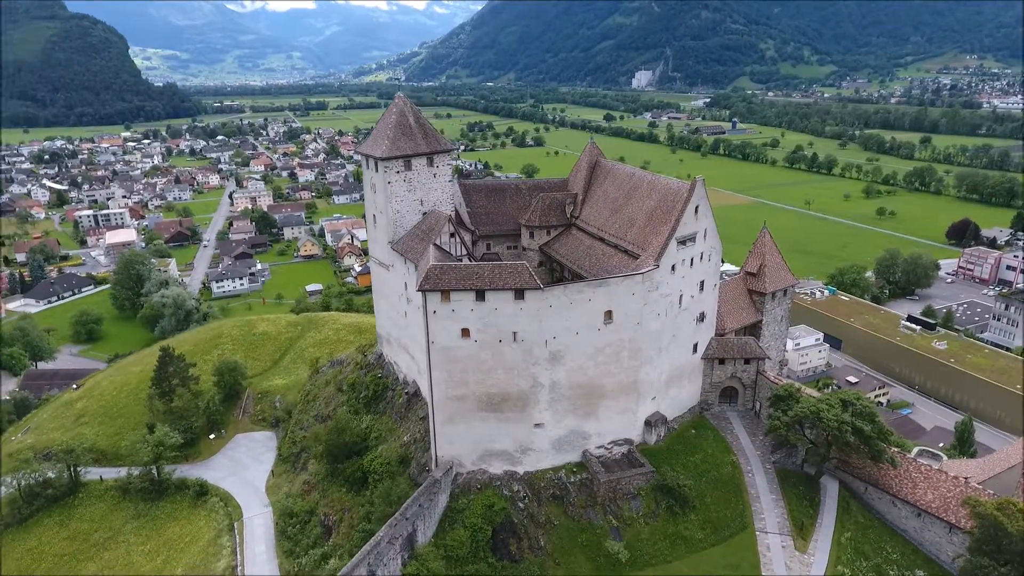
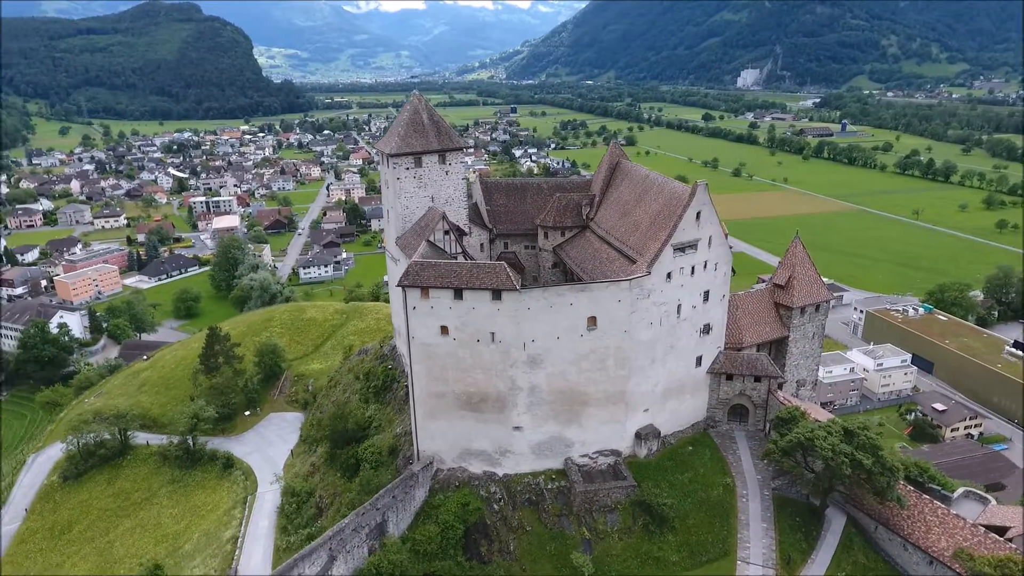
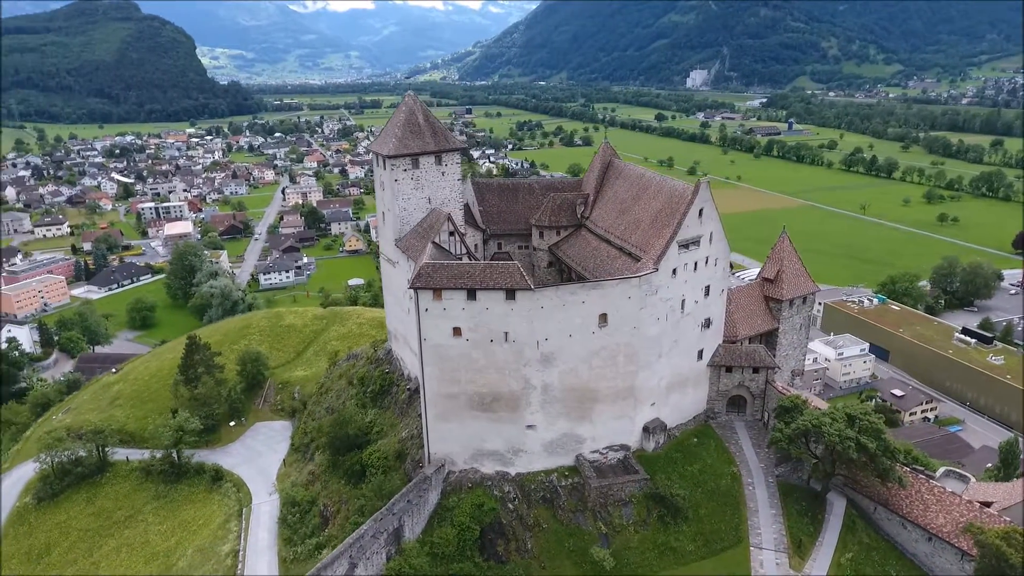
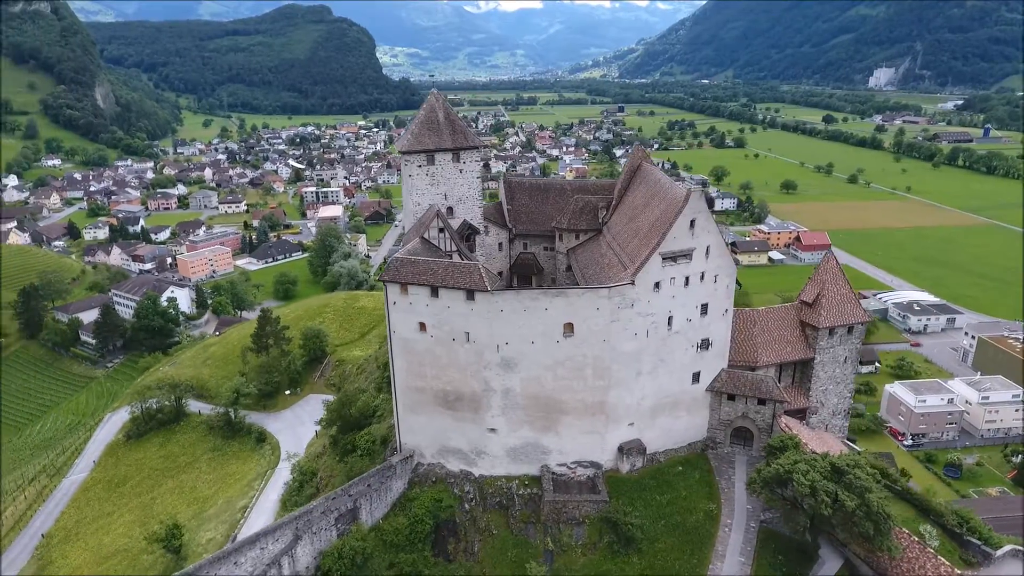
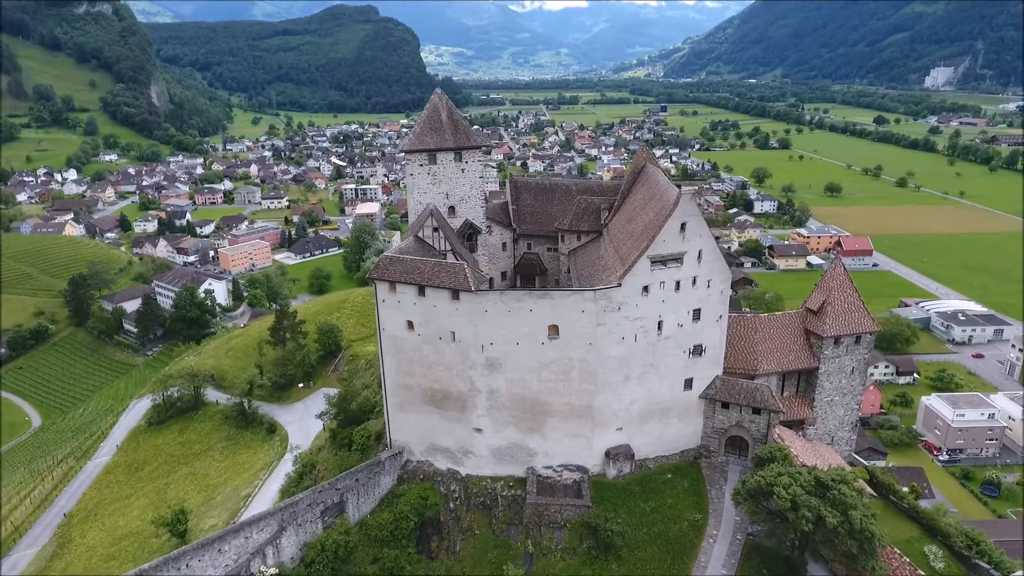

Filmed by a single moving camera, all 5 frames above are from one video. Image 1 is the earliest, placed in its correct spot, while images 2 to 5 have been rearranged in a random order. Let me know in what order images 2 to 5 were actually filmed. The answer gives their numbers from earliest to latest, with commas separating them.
3, 2, 4, 5
